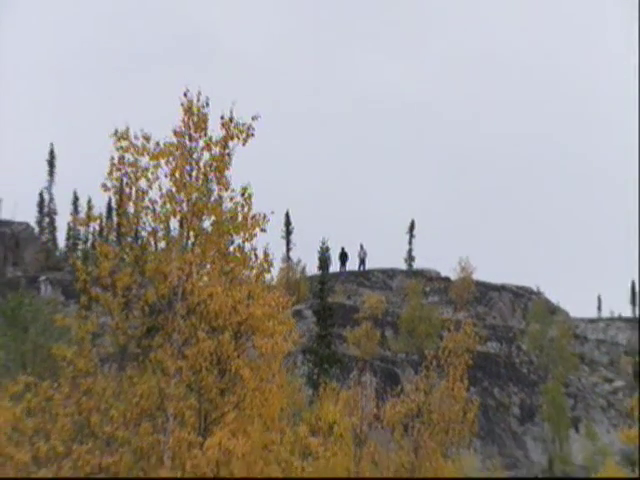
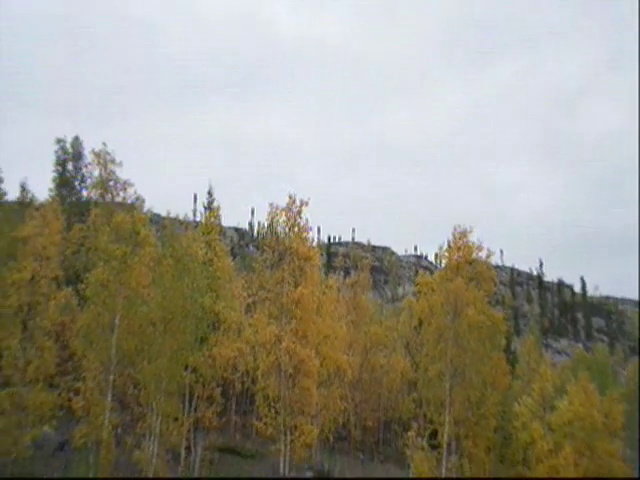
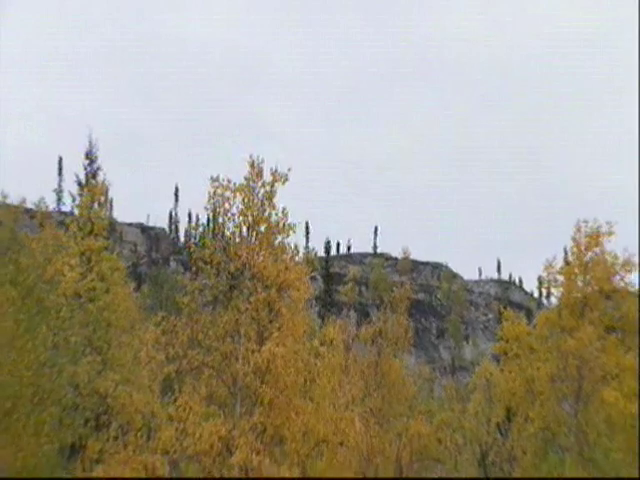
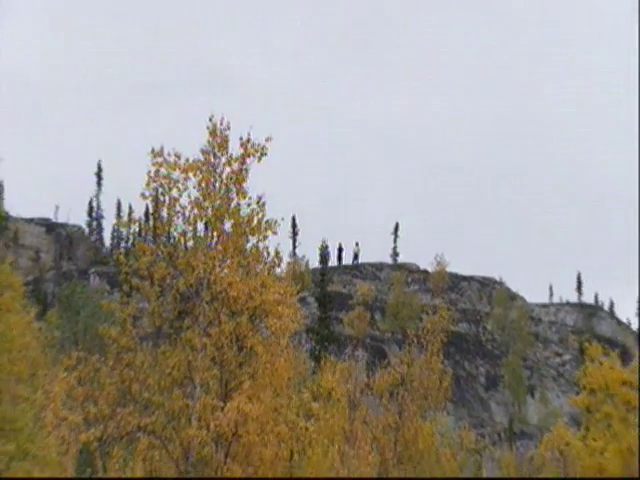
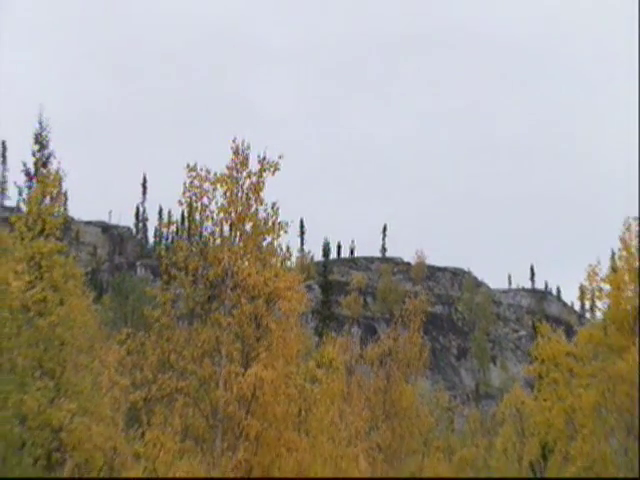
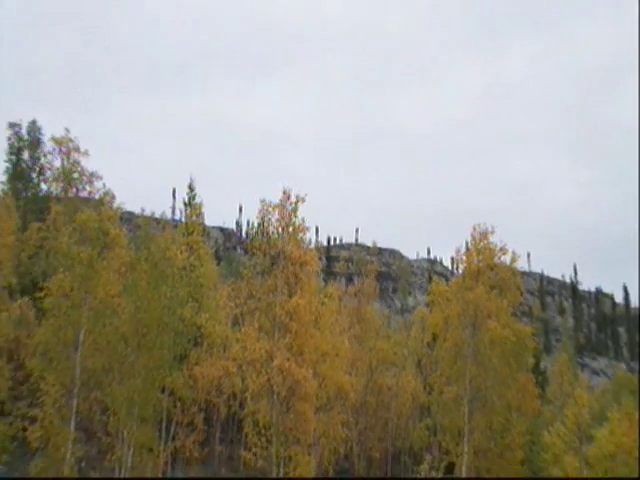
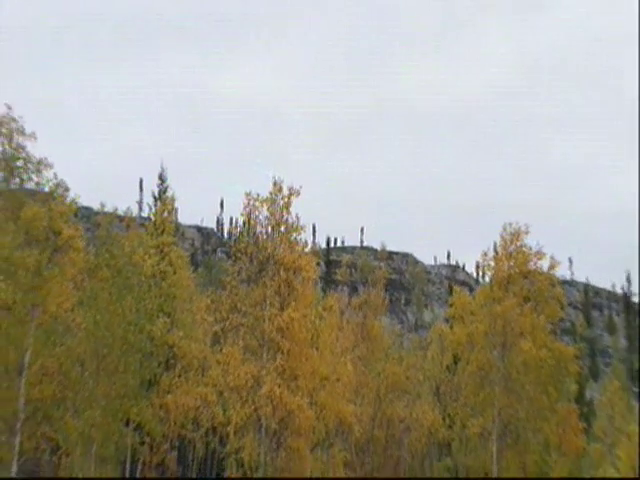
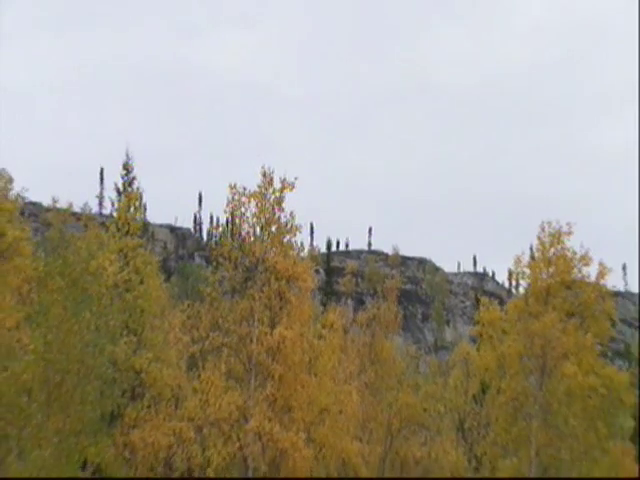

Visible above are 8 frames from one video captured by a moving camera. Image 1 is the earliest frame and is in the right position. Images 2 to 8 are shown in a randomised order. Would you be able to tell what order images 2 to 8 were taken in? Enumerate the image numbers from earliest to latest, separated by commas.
4, 5, 3, 8, 7, 6, 2
